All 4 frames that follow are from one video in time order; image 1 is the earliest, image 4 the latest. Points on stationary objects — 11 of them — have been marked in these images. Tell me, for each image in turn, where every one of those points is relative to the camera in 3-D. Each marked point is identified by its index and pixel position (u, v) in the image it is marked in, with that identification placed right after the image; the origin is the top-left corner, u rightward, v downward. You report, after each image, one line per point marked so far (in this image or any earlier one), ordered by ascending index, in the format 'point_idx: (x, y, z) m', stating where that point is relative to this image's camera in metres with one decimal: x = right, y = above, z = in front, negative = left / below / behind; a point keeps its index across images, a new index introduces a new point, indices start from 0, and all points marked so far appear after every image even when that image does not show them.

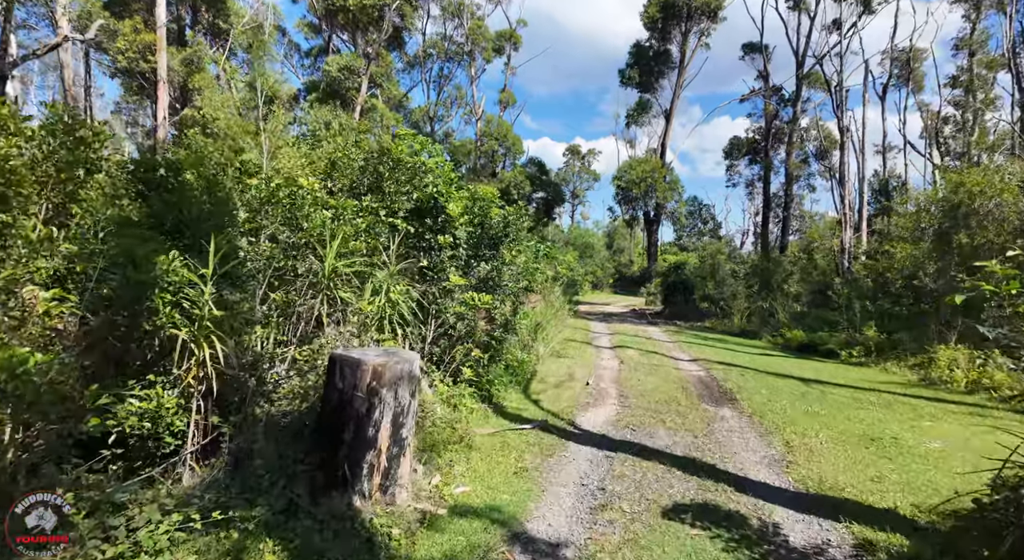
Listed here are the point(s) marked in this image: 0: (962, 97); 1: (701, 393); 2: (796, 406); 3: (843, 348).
0: (+15.3, +6.2, +18.6) m
1: (+2.7, -1.6, +7.7) m
2: (+3.6, -1.6, +7.1) m
3: (+6.9, -1.4, +11.5) m
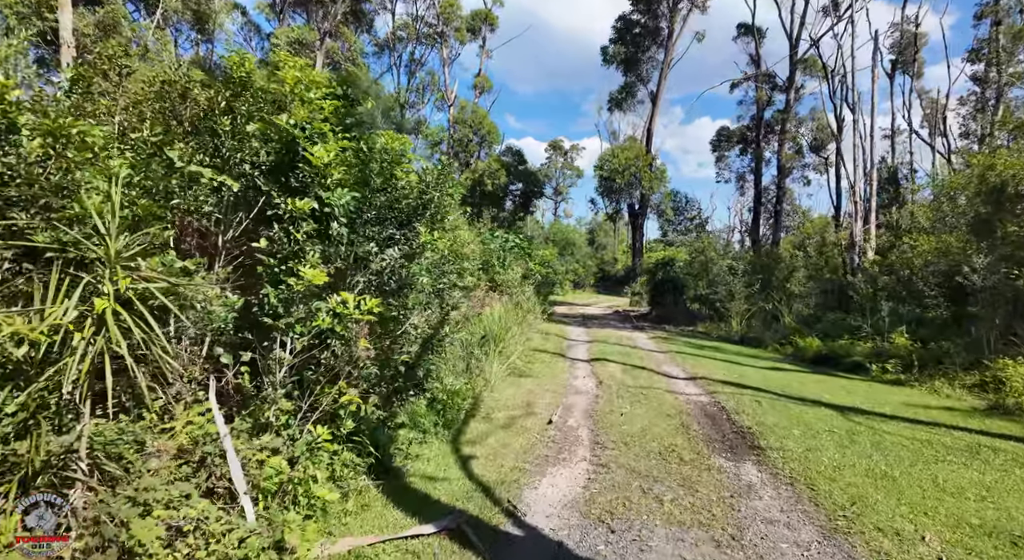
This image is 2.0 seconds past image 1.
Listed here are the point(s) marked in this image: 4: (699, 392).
0: (+14.3, +6.3, +16.7) m
1: (+2.0, -1.6, +5.4) m
2: (+2.9, -1.6, +4.8) m
3: (+6.1, -1.4, +9.4) m
4: (+2.5, -1.5, +7.5) m
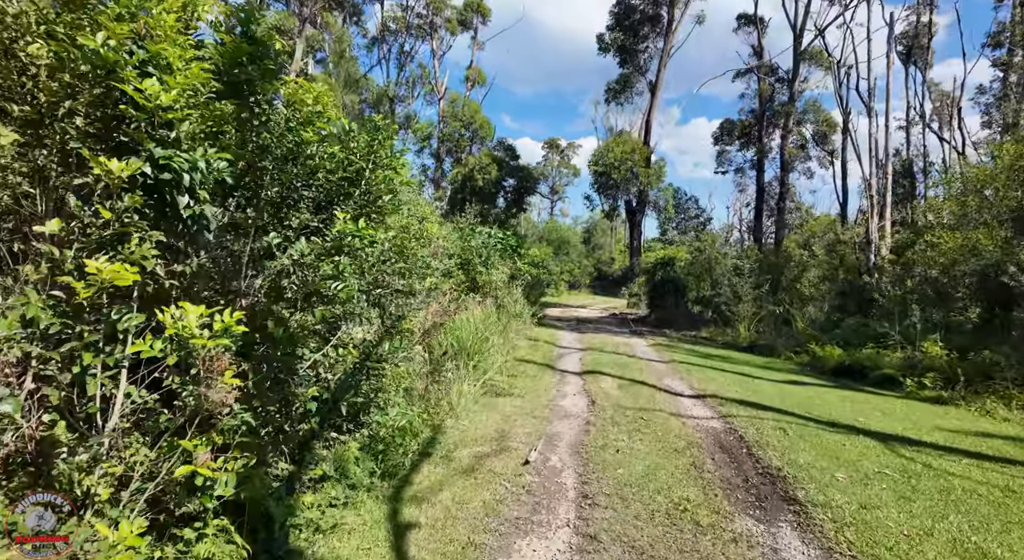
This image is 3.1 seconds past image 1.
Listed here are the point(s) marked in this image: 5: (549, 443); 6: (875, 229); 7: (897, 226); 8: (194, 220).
0: (+13.9, +6.2, +15.6) m
1: (+1.7, -1.6, +4.2) m
2: (+2.7, -1.6, +3.6) m
3: (+5.8, -1.4, +8.2) m
4: (+2.2, -1.6, +6.2) m
5: (+0.3, -1.5, +5.1) m
6: (+9.7, +1.3, +14.7) m
7: (+11.6, +1.6, +16.7) m
8: (-1.5, +0.3, +2.6) m
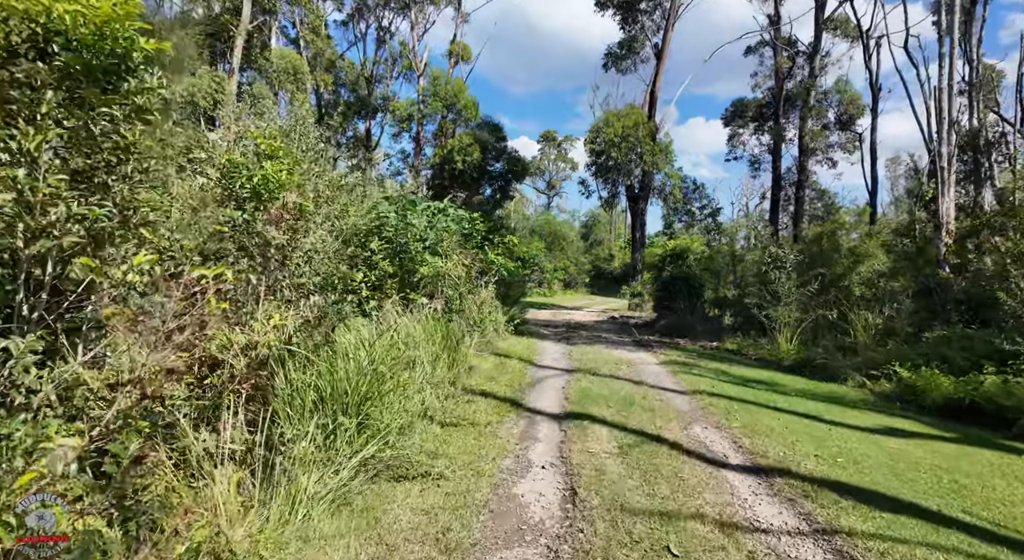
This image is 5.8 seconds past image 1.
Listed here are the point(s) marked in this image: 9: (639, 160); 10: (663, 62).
0: (+13.3, +6.3, +12.5) m
1: (+1.1, -1.5, +1.1) m
2: (+2.1, -1.5, +0.5) m
3: (+5.2, -1.3, +5.1) m
4: (+1.7, -1.5, +3.2) m
5: (-0.2, -1.4, +2.0) m
6: (+9.1, +1.4, +11.6) m
7: (+11.0, +1.7, +13.6) m
8: (-2.1, +0.4, -0.4) m
9: (+4.3, +4.1, +18.5) m
10: (+5.2, +7.6, +19.2) m
